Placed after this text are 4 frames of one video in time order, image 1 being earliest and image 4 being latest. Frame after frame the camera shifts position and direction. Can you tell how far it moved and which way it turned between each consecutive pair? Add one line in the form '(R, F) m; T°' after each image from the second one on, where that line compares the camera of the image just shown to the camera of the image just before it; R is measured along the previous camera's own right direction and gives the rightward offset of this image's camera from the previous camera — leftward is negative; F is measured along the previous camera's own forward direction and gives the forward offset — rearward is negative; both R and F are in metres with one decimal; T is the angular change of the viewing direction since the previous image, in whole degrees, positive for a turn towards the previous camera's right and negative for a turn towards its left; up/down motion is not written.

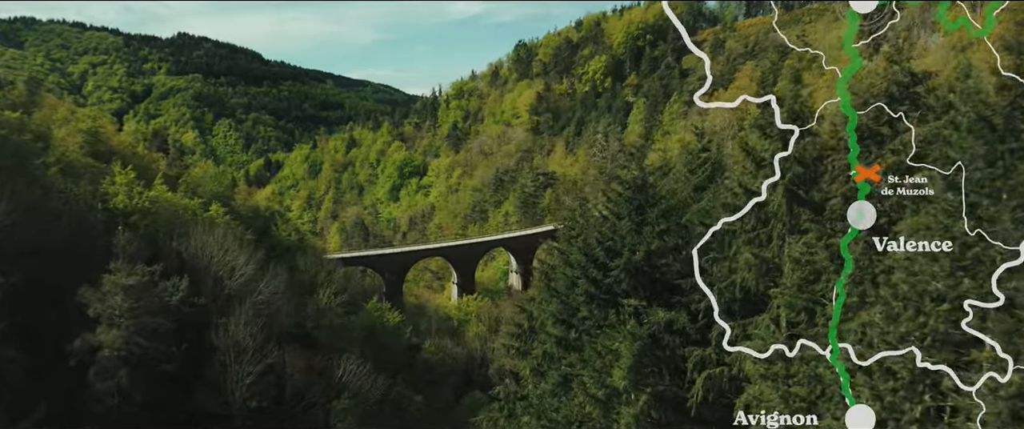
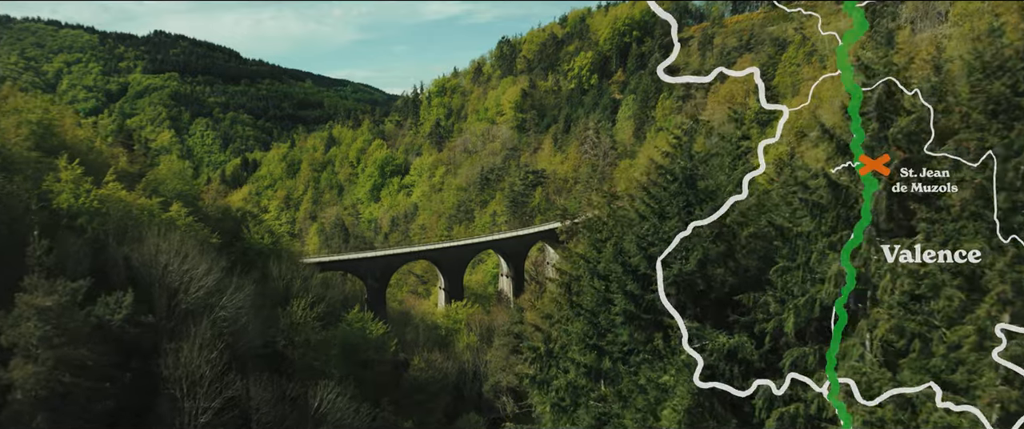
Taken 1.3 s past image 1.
(-0.6, +2.5) m; +2°
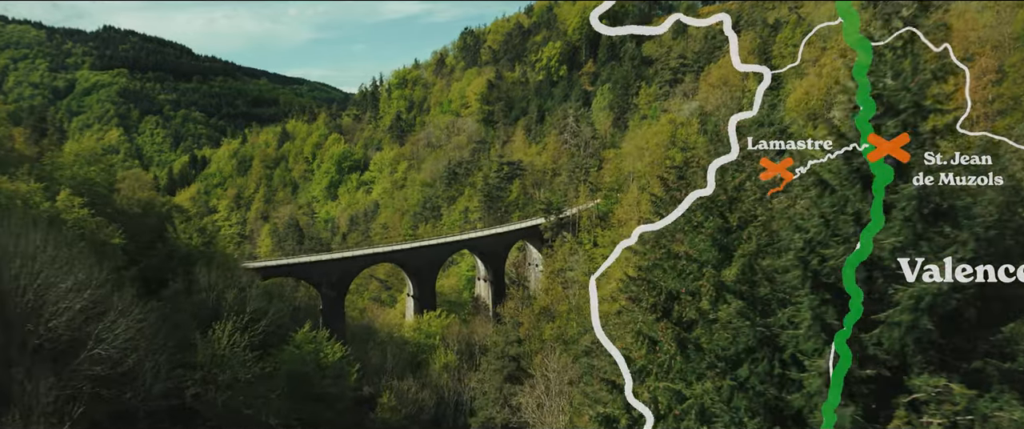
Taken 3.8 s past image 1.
(-1.0, +4.9) m; +4°
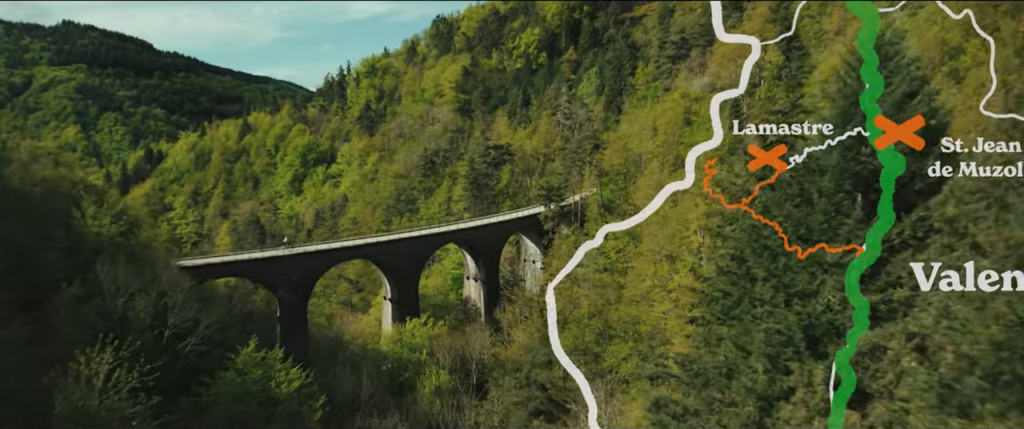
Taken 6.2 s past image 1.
(-1.2, +5.1) m; +3°
